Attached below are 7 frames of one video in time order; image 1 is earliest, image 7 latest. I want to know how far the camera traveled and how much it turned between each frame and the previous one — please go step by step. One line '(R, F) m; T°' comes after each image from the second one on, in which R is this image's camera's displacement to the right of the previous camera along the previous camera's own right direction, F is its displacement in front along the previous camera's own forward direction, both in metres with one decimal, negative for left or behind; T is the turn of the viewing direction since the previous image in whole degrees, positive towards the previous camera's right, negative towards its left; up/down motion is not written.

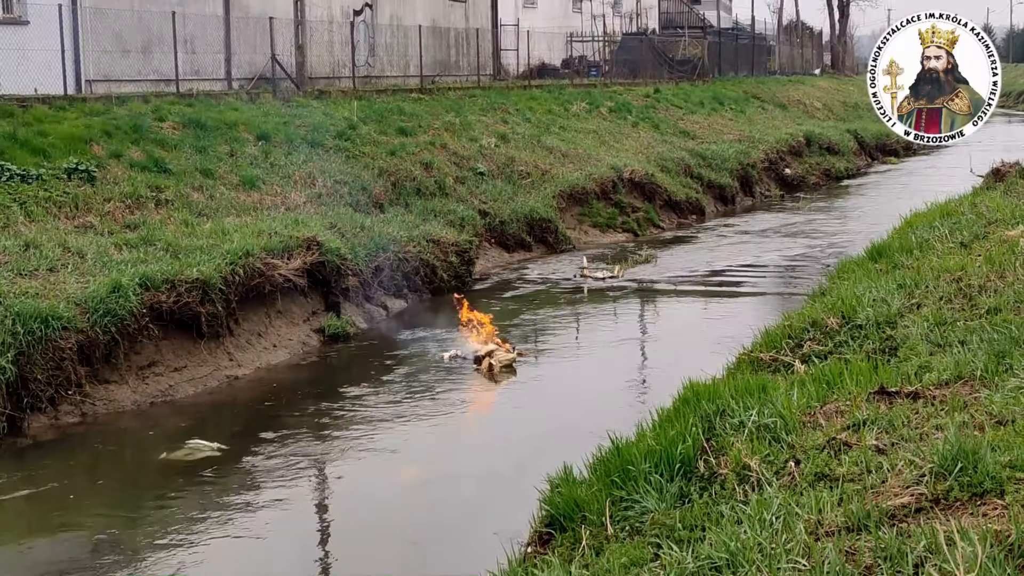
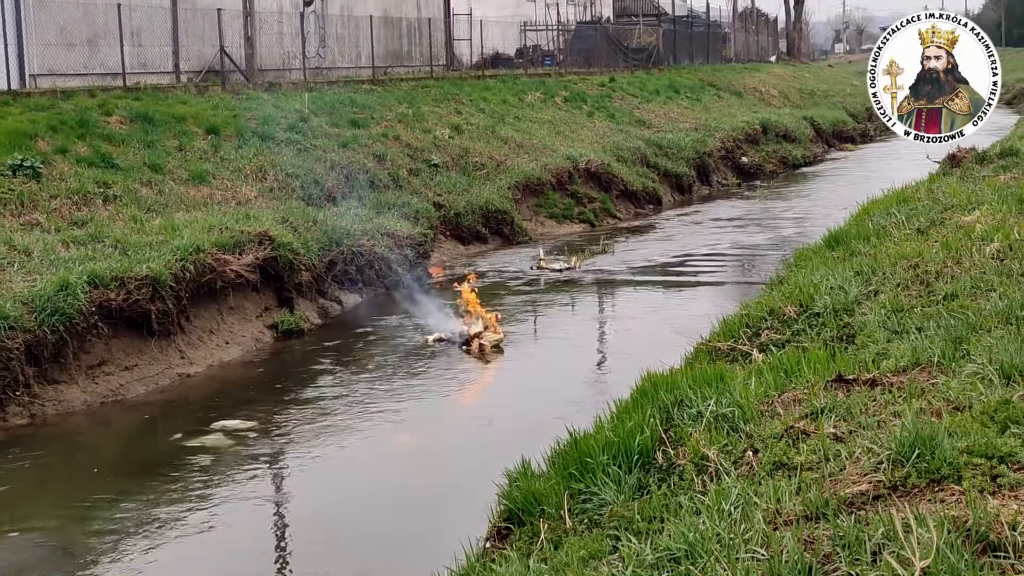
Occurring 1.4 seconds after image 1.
(+0.3, +0.1) m; +1°
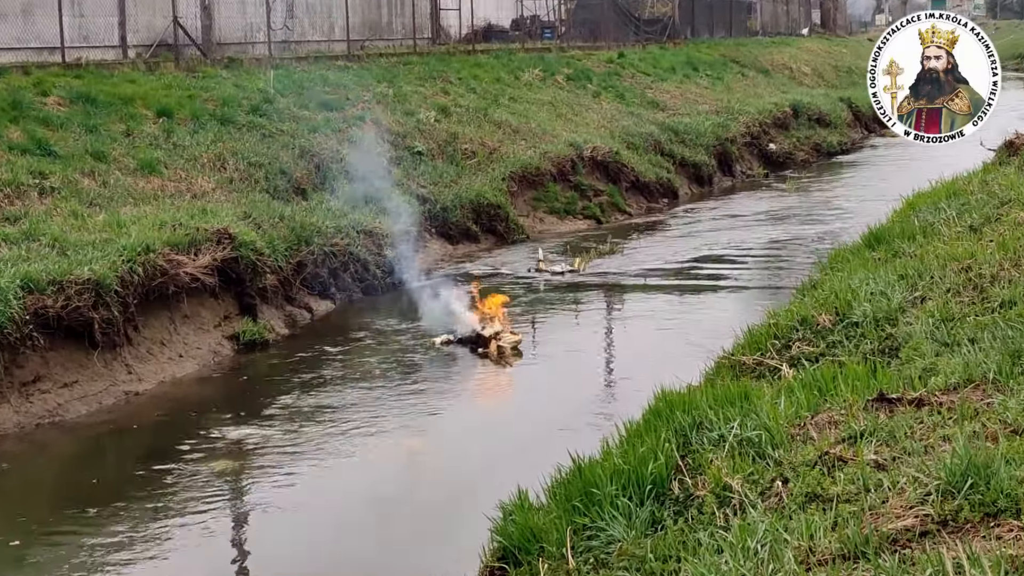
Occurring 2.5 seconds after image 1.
(0.0, +1.0) m; 0°
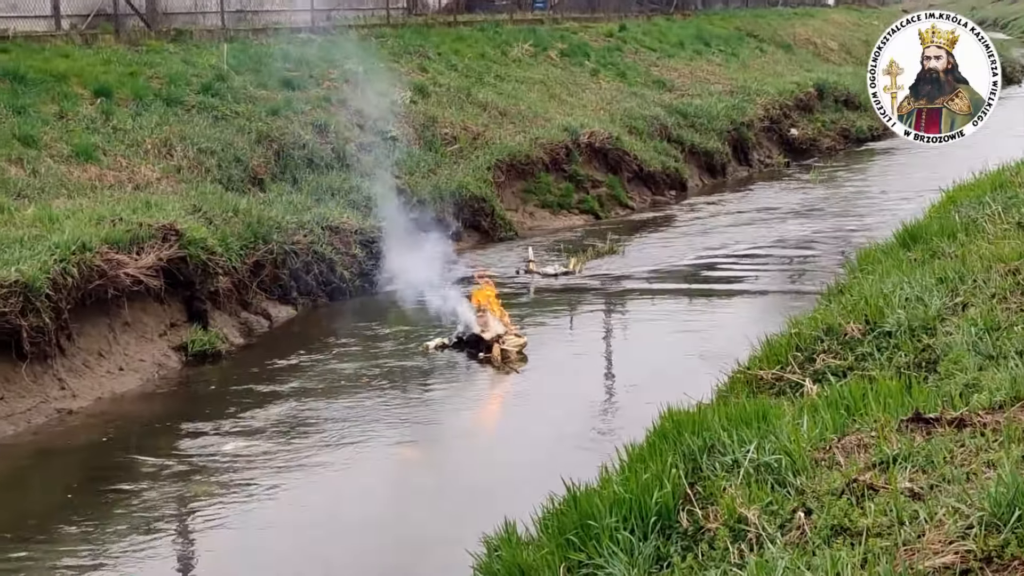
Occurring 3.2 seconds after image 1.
(+0.1, +0.8) m; 0°
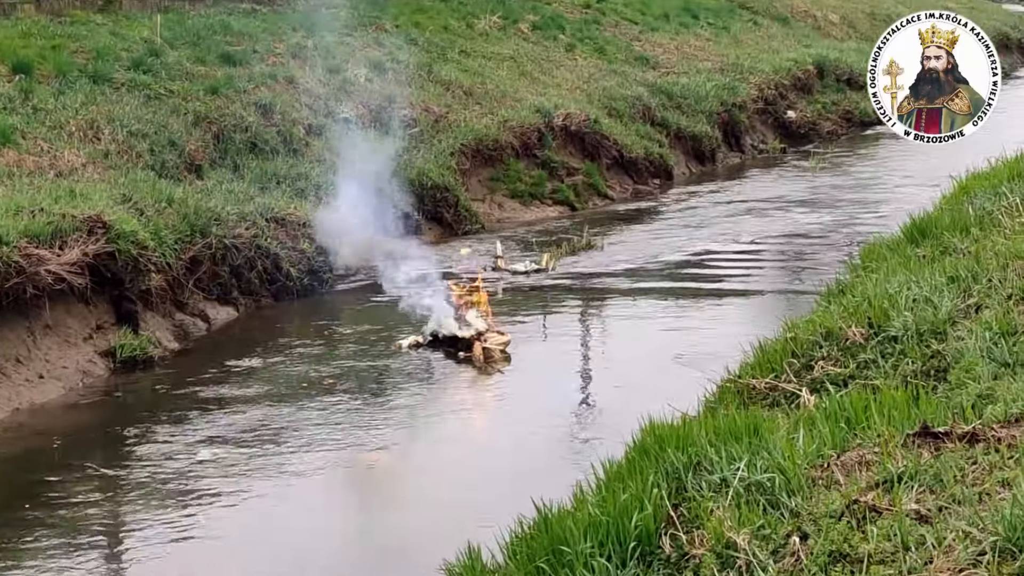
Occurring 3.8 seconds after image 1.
(+0.2, +0.6) m; 0°
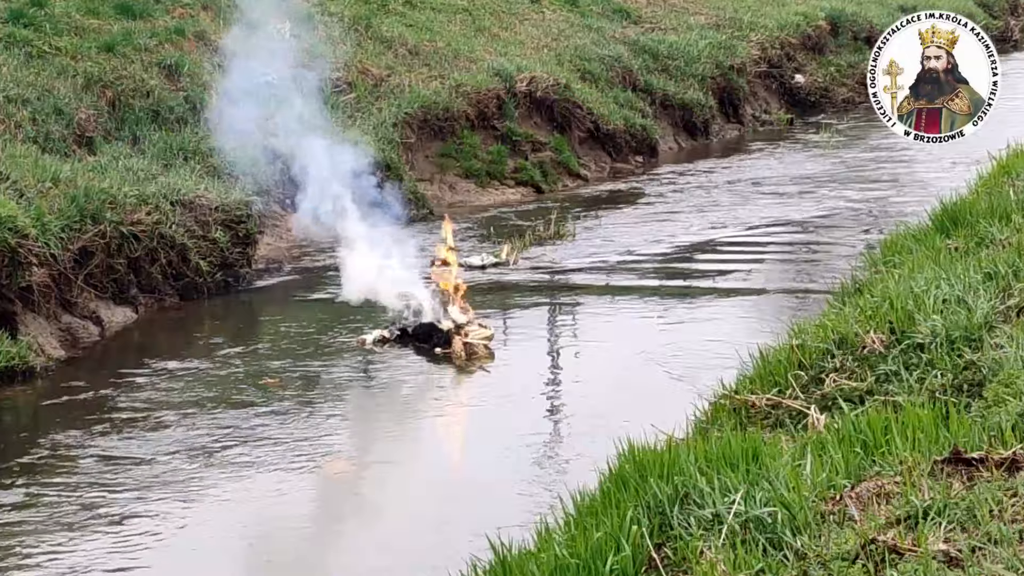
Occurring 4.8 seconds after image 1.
(+0.3, +0.9) m; 0°
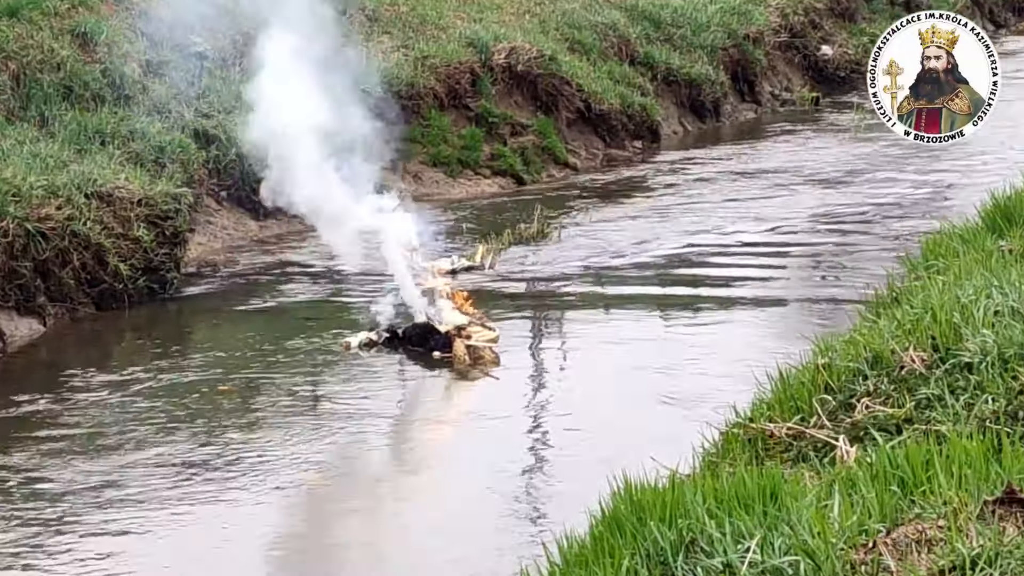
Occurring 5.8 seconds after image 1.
(+0.1, +0.7) m; 0°
